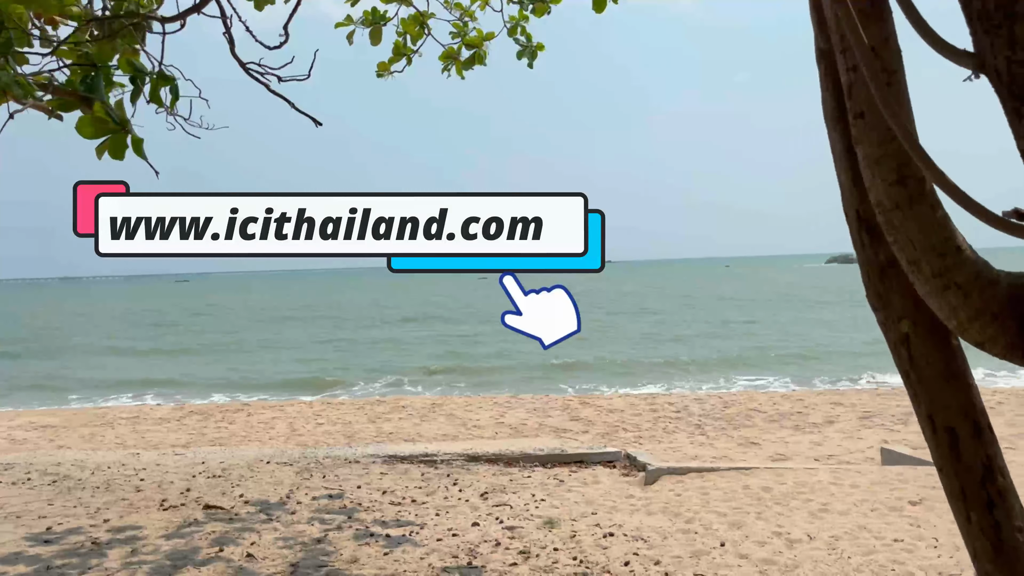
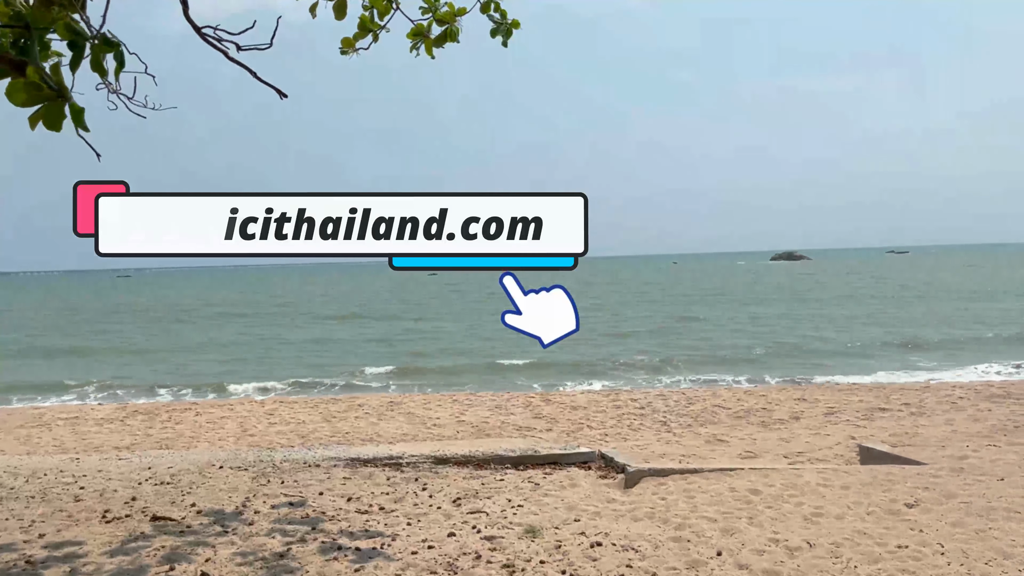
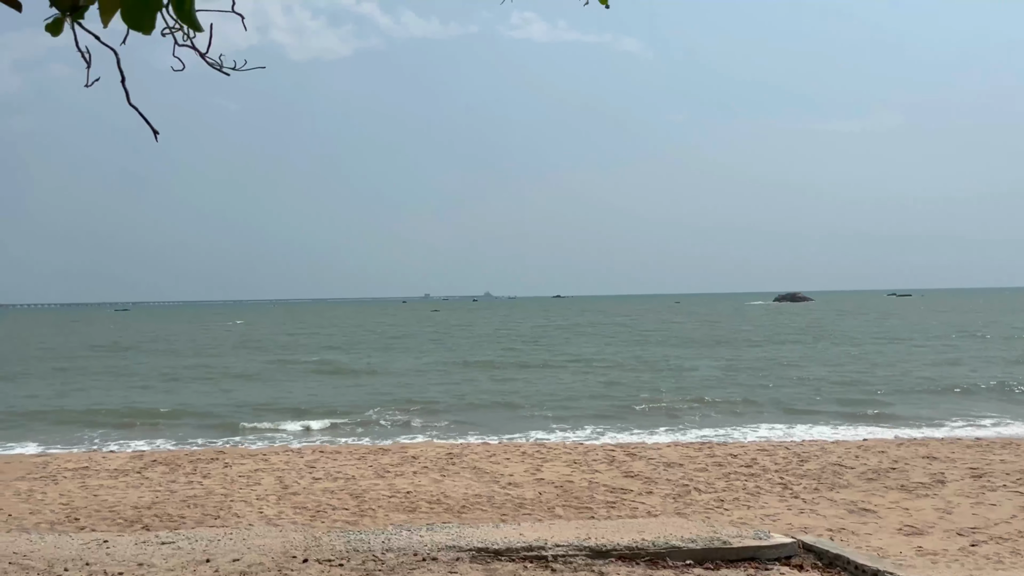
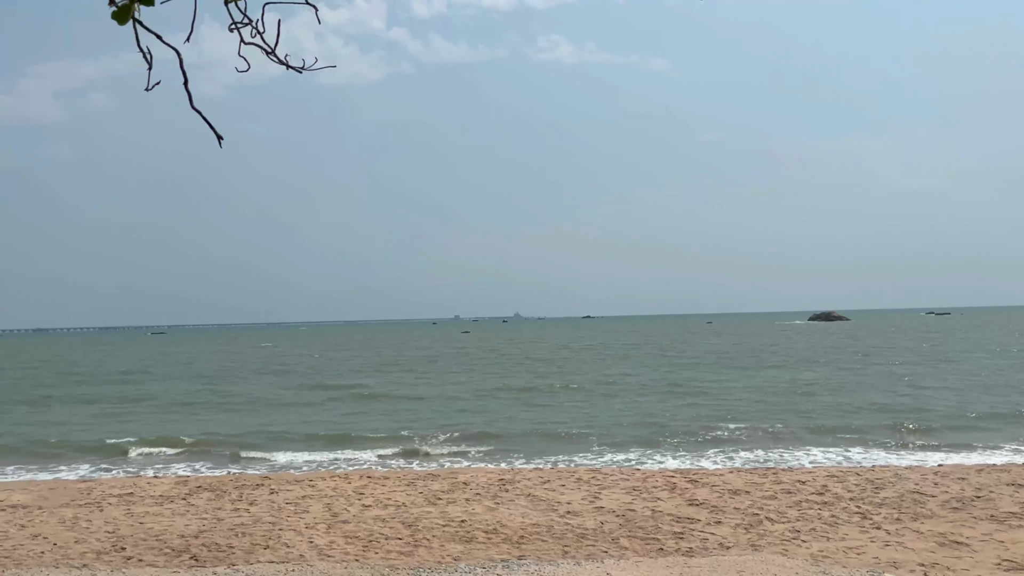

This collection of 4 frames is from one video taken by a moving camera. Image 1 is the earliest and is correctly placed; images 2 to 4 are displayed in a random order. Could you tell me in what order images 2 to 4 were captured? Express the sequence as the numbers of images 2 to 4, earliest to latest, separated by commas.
2, 3, 4
